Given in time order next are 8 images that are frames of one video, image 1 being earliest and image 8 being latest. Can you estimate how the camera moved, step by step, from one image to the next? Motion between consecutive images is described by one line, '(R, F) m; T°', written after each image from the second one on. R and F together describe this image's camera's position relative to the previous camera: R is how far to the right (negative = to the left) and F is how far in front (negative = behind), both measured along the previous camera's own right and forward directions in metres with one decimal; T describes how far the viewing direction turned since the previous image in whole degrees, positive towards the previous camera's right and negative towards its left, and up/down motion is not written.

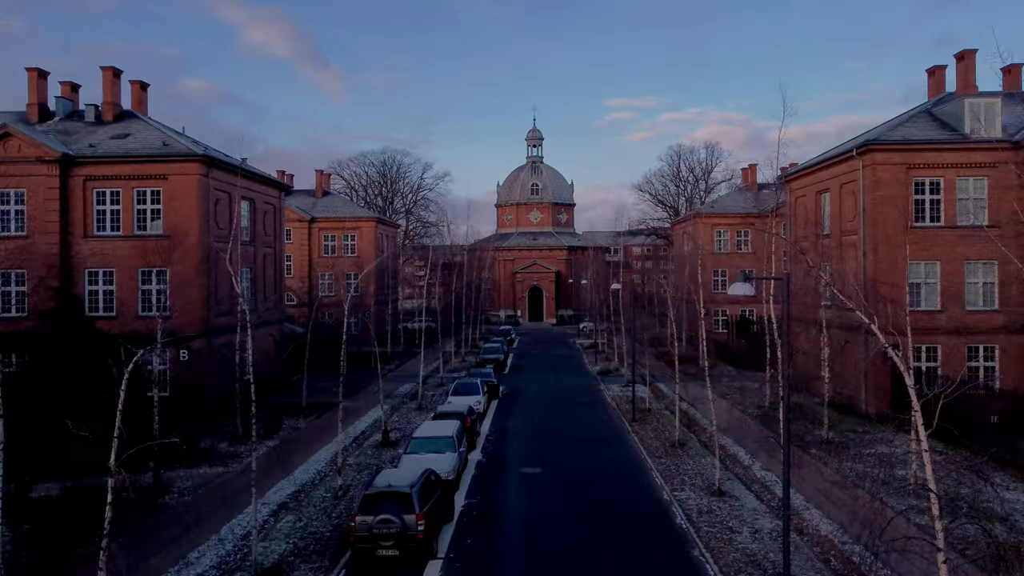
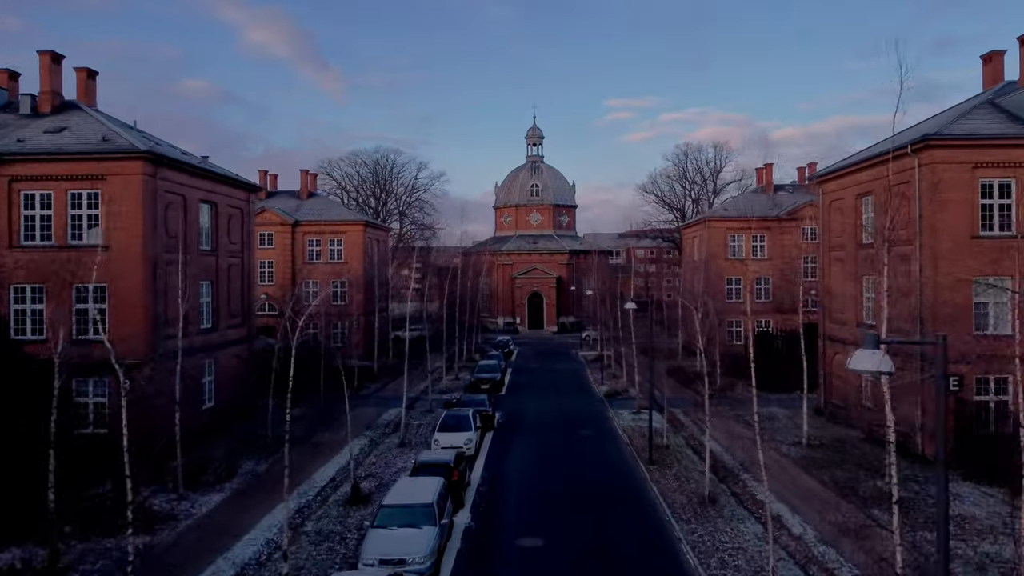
(+0.1, +3.4) m; 0°
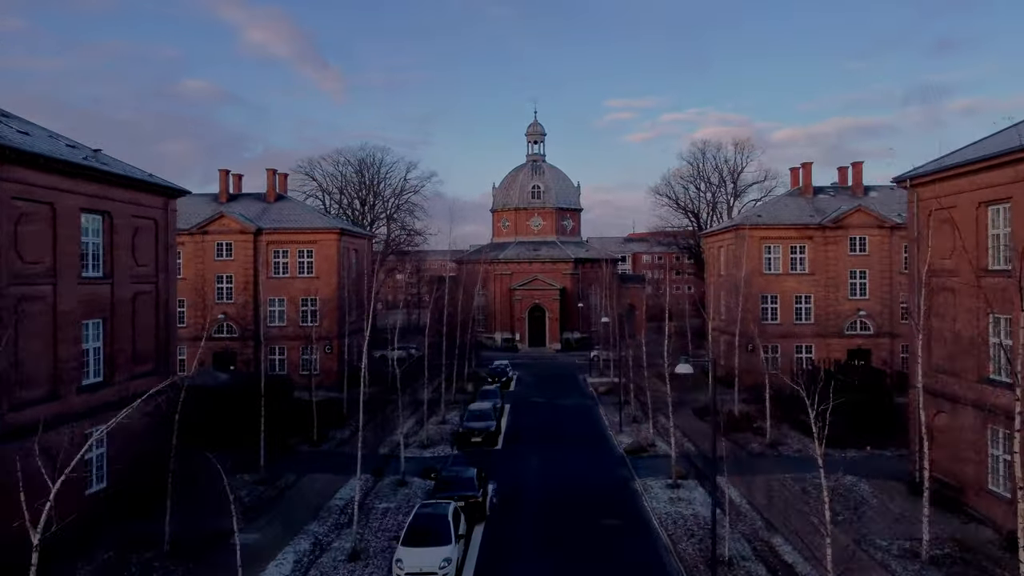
(0.0, +6.4) m; 0°
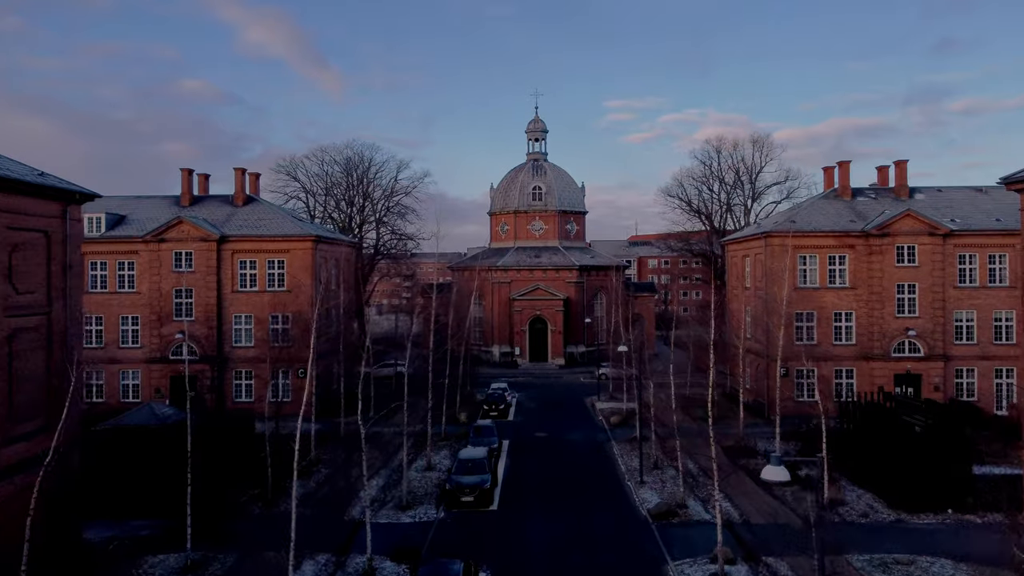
(0.0, +4.8) m; 0°
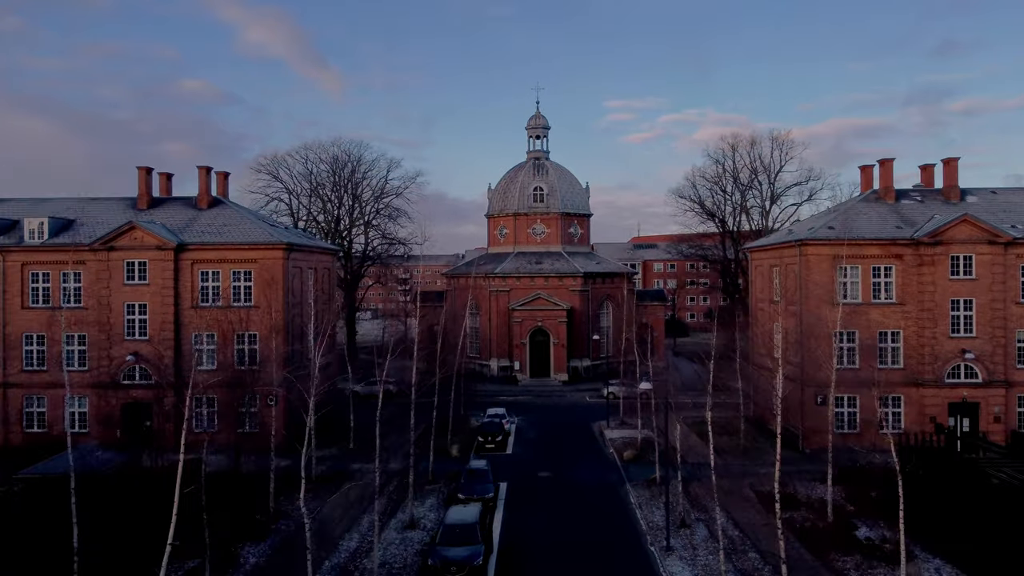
(0.0, +4.2) m; 0°
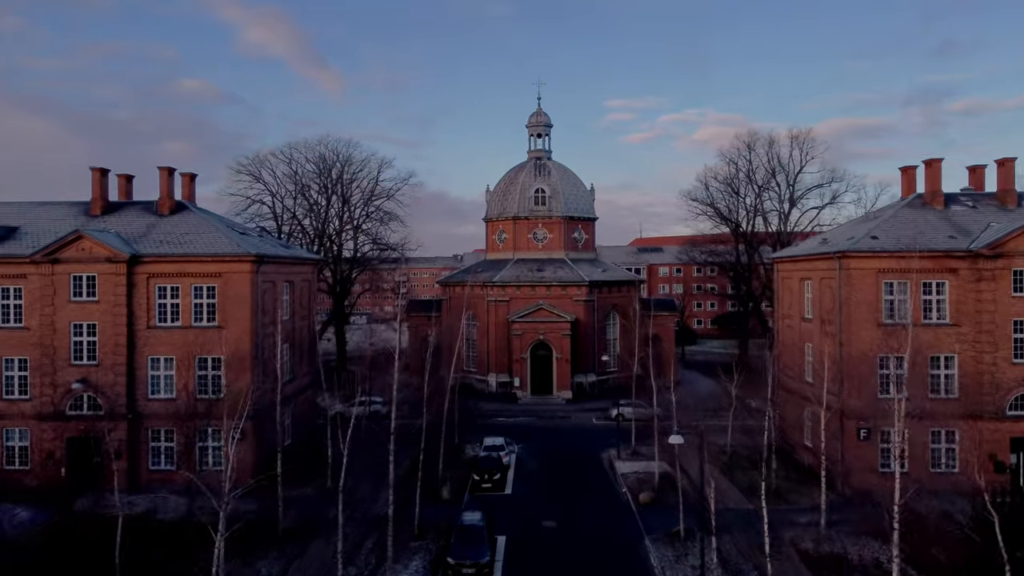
(0.0, +3.7) m; 0°
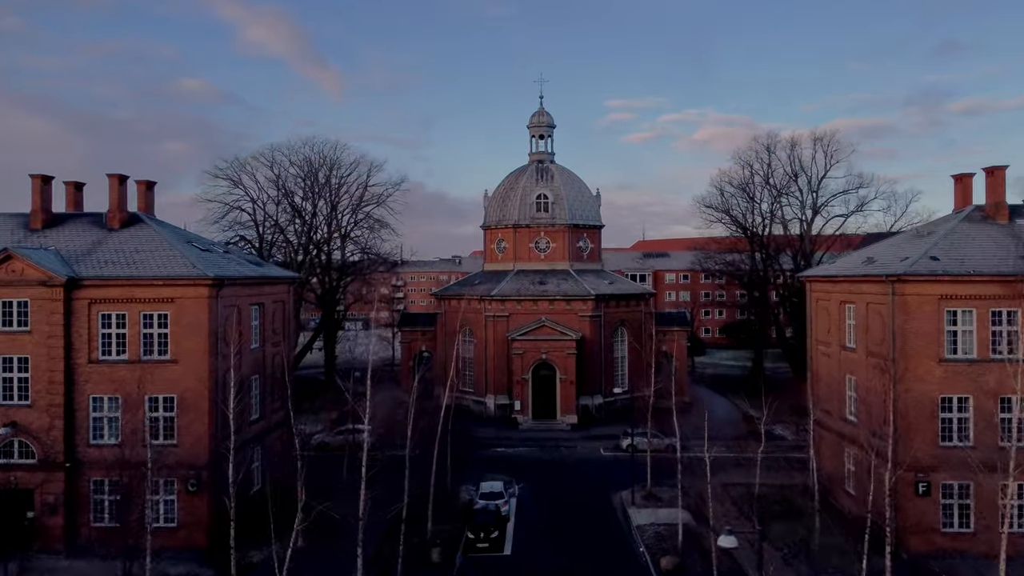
(0.0, +3.7) m; 0°
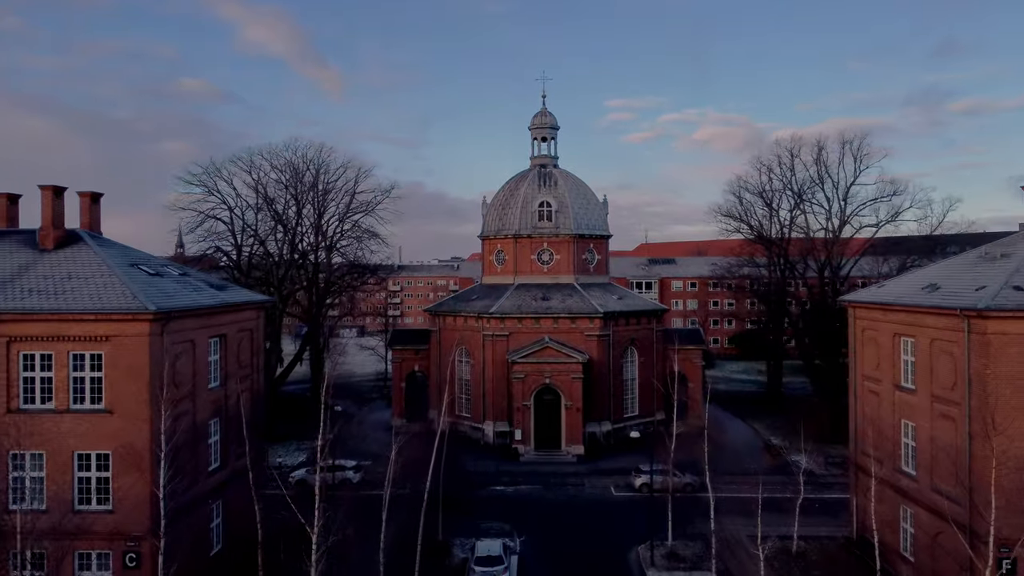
(0.0, +3.7) m; 0°
